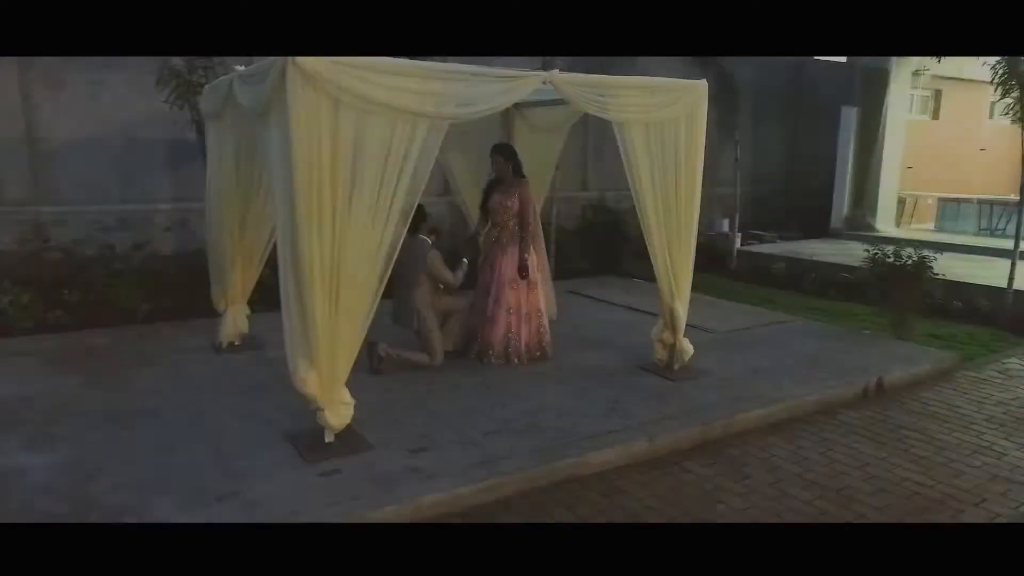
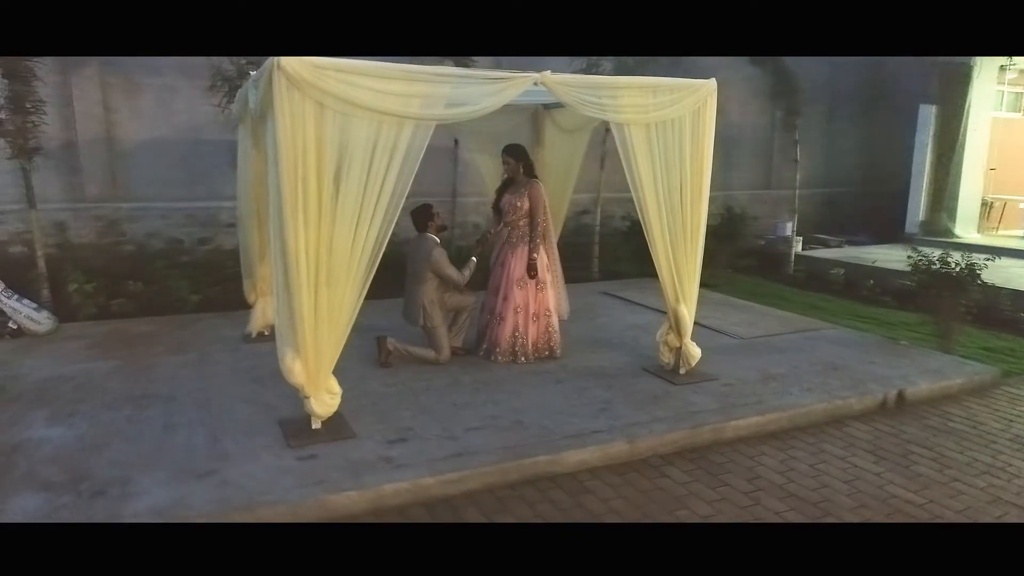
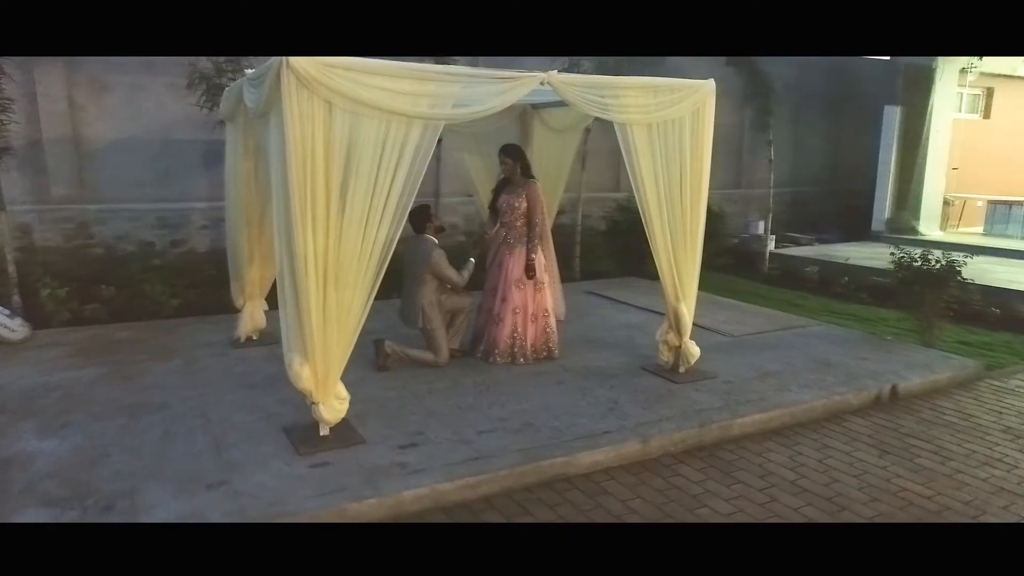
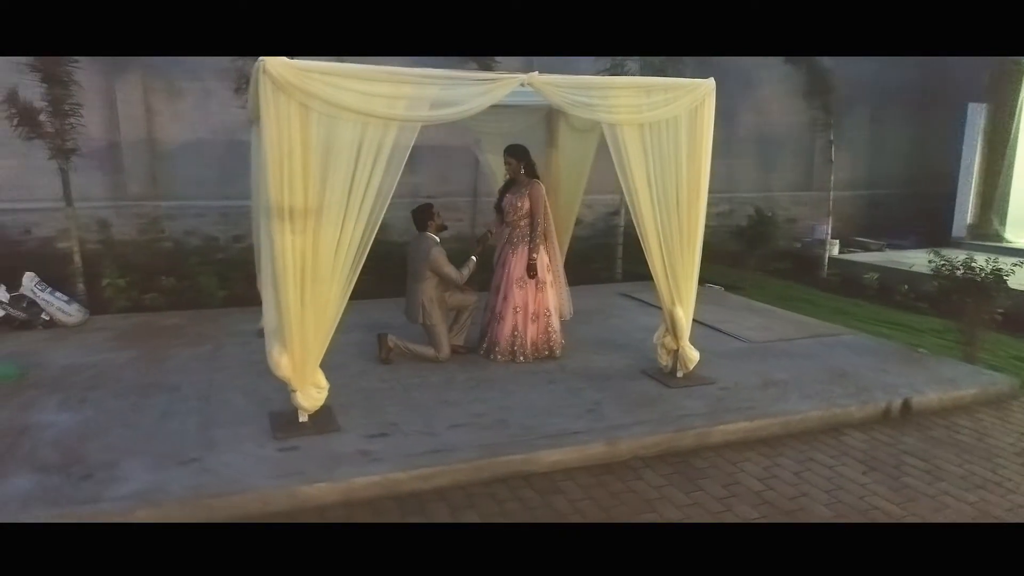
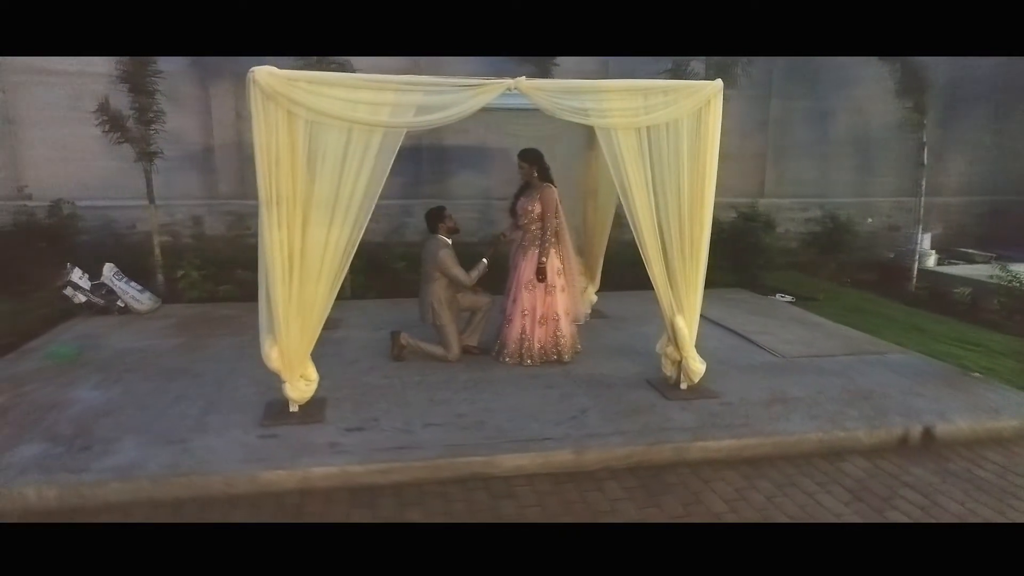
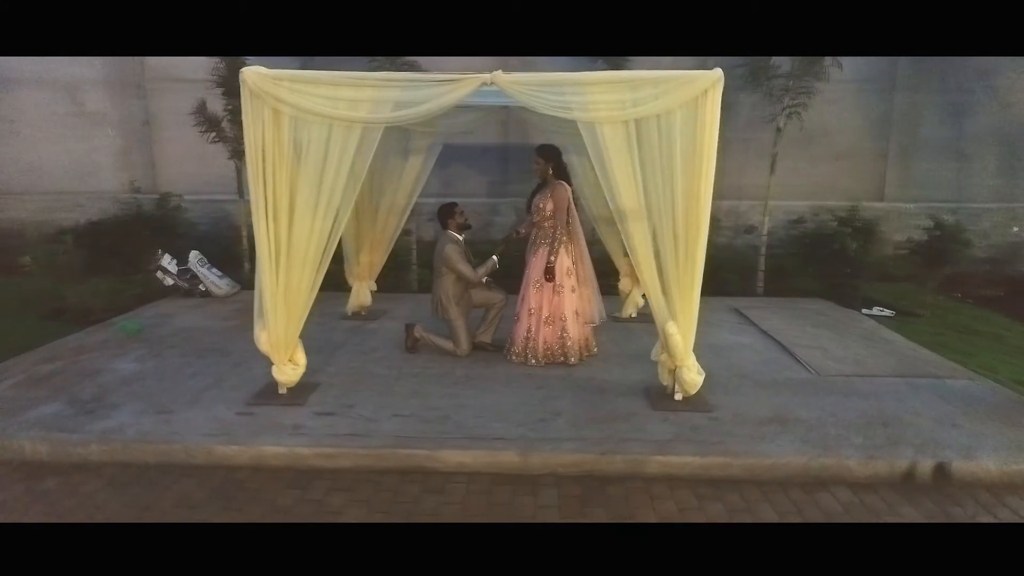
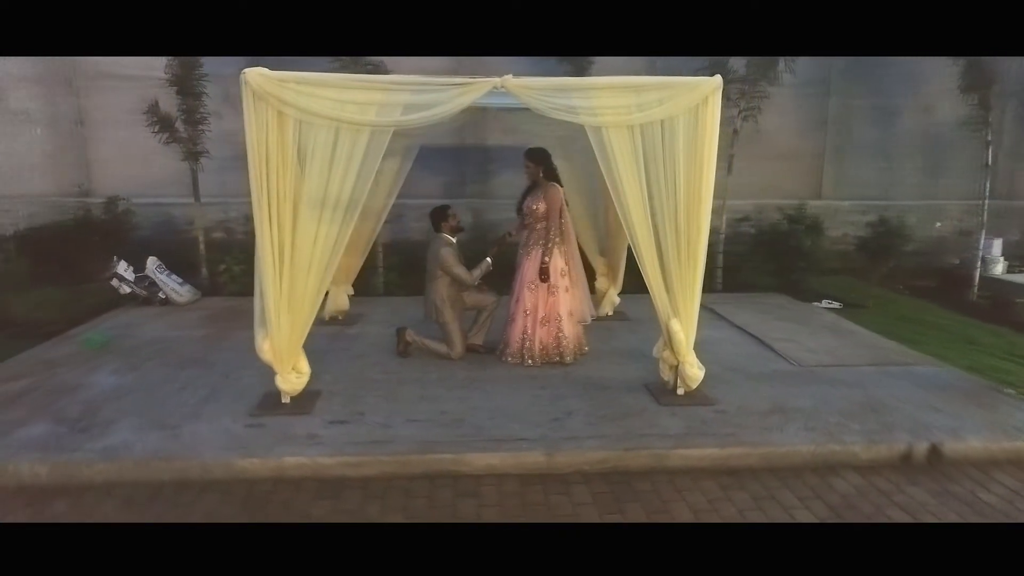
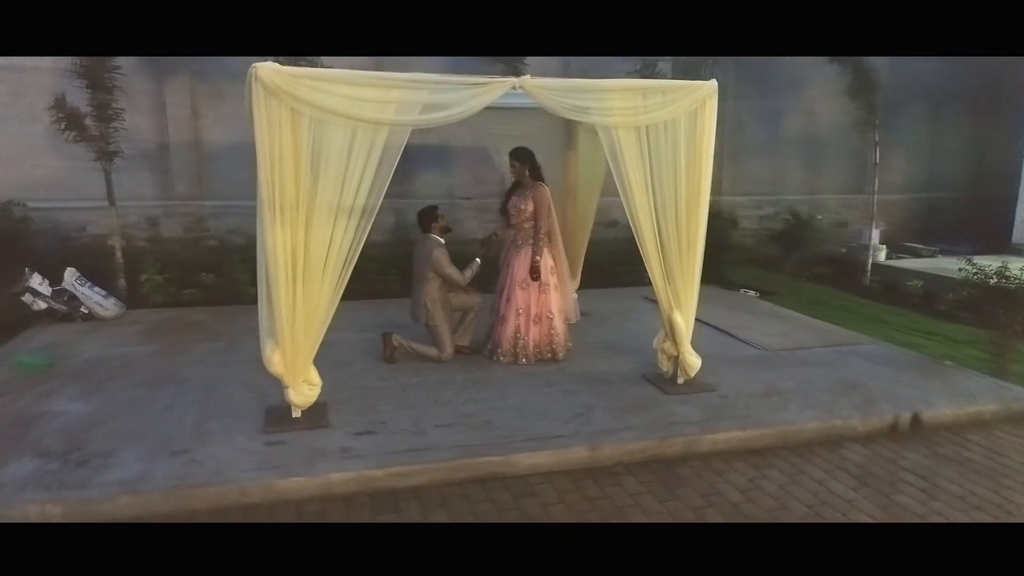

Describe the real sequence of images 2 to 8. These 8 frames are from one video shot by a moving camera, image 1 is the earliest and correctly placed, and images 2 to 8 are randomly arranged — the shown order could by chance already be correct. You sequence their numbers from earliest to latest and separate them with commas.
3, 2, 4, 8, 5, 7, 6
